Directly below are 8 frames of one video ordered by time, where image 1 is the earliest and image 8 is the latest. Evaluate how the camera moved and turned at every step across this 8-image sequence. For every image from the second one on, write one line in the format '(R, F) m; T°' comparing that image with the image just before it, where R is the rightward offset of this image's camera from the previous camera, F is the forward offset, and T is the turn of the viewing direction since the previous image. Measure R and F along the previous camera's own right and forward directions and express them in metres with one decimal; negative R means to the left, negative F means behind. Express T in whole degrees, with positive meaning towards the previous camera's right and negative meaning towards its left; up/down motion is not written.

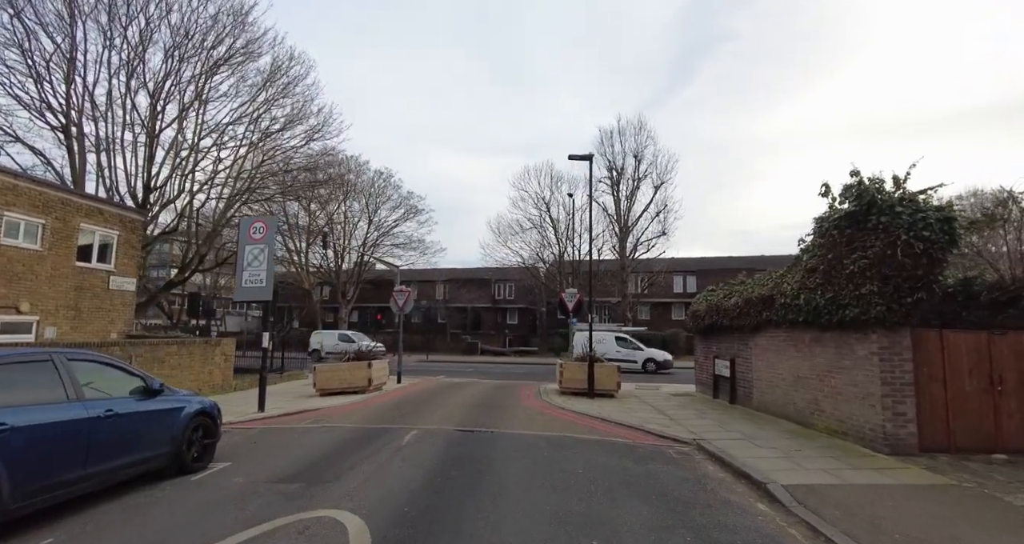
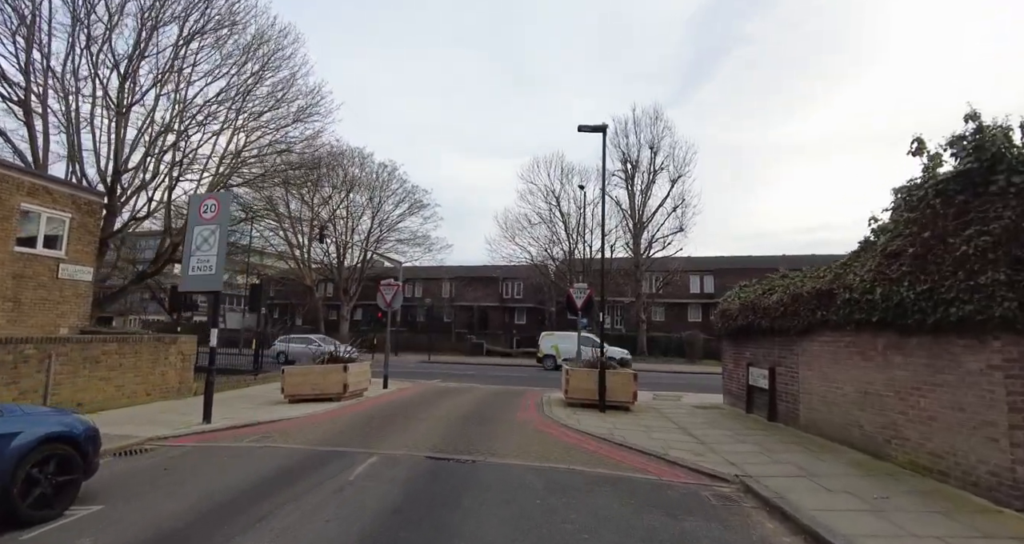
(+0.3, +2.2) m; -1°
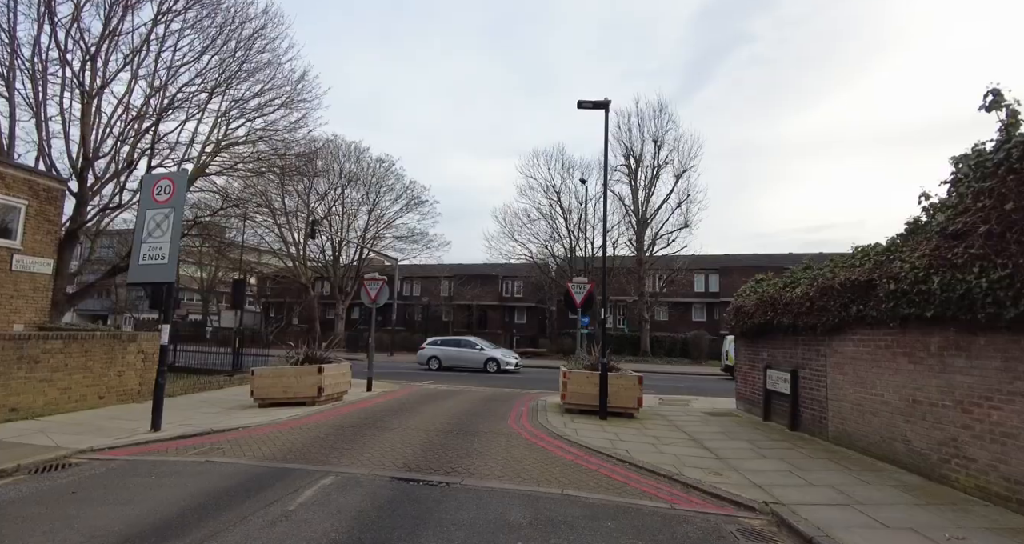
(+0.2, +1.3) m; 0°
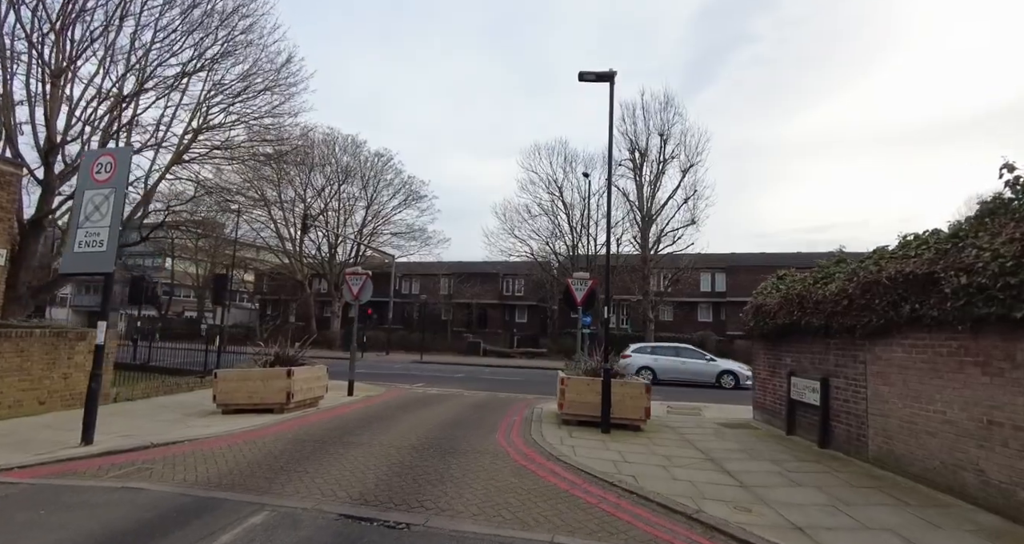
(+0.2, +1.3) m; 0°
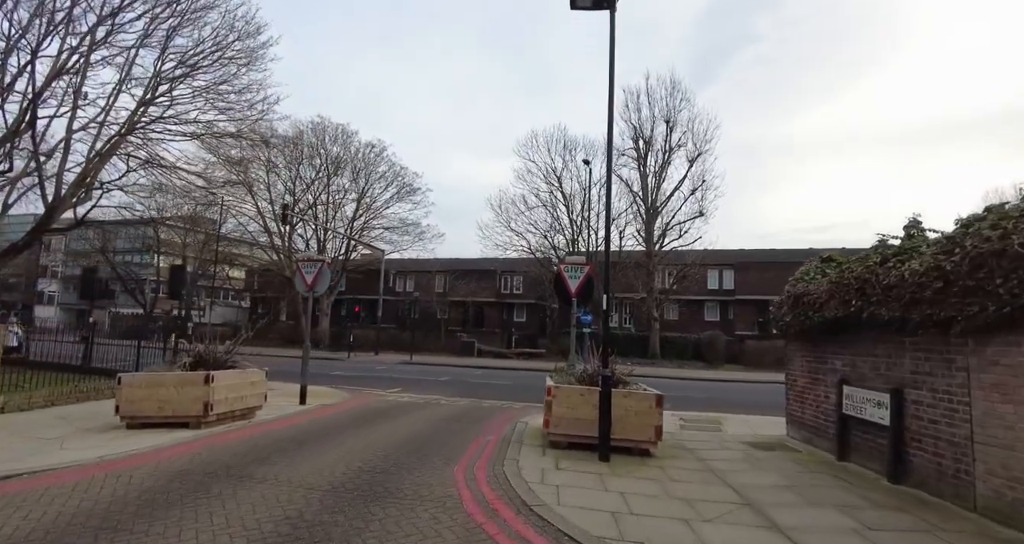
(+0.4, +2.3) m; 0°
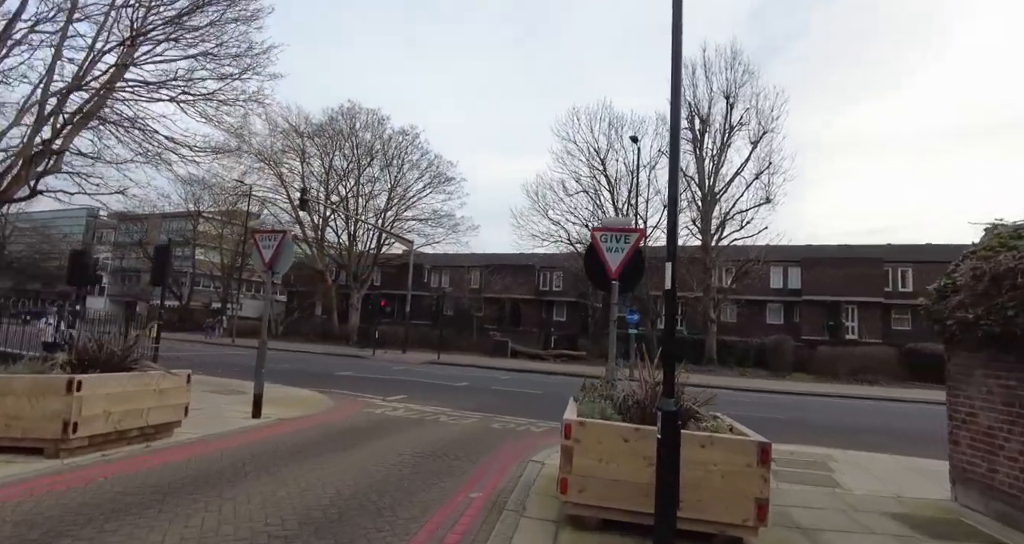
(+0.4, +3.2) m; -4°
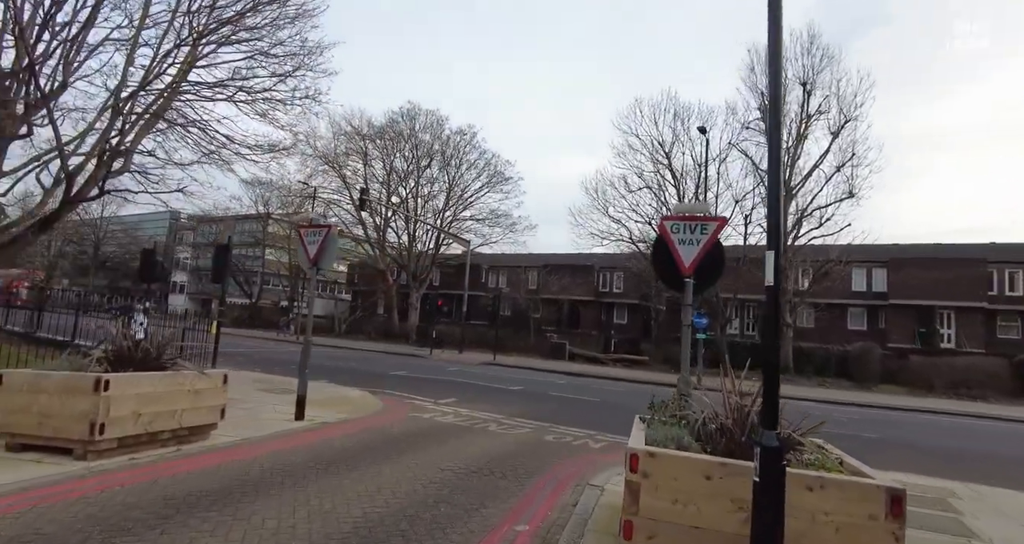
(0.0, +0.8) m; -6°
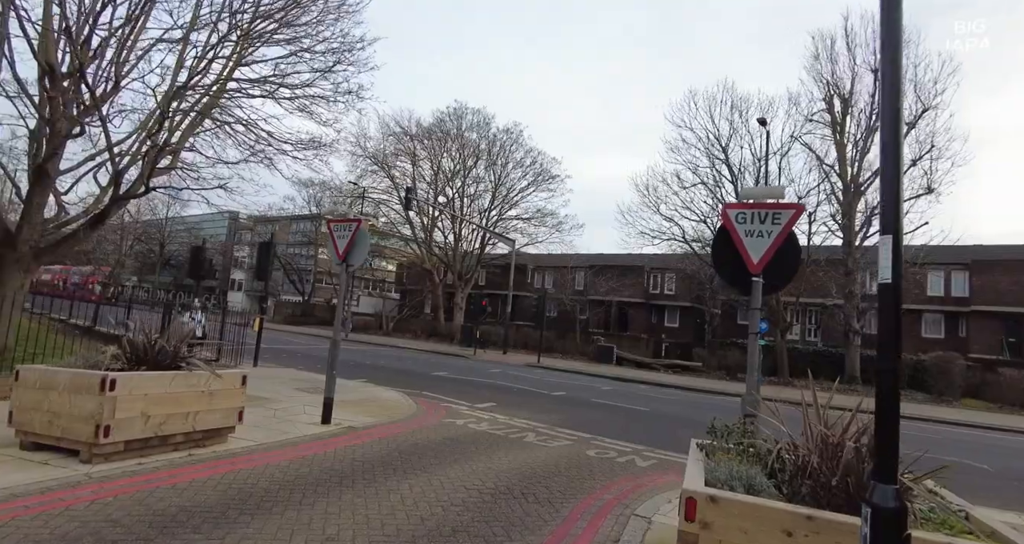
(+0.1, +0.7) m; -5°
